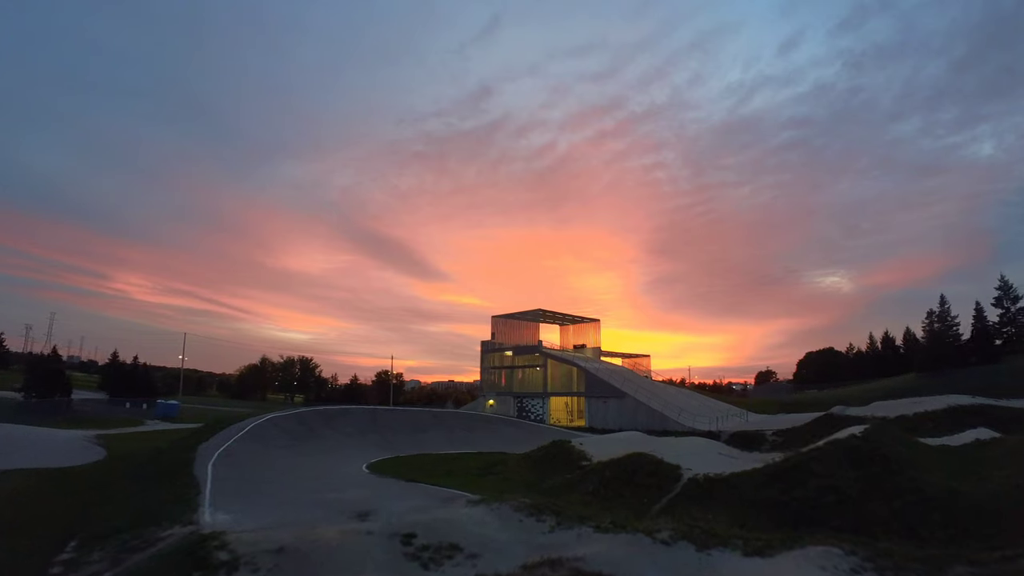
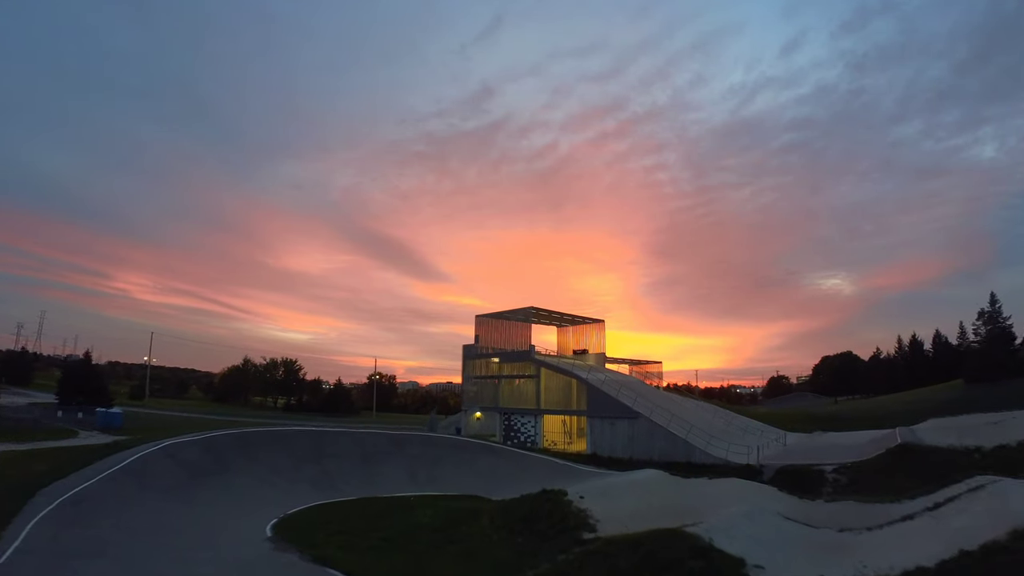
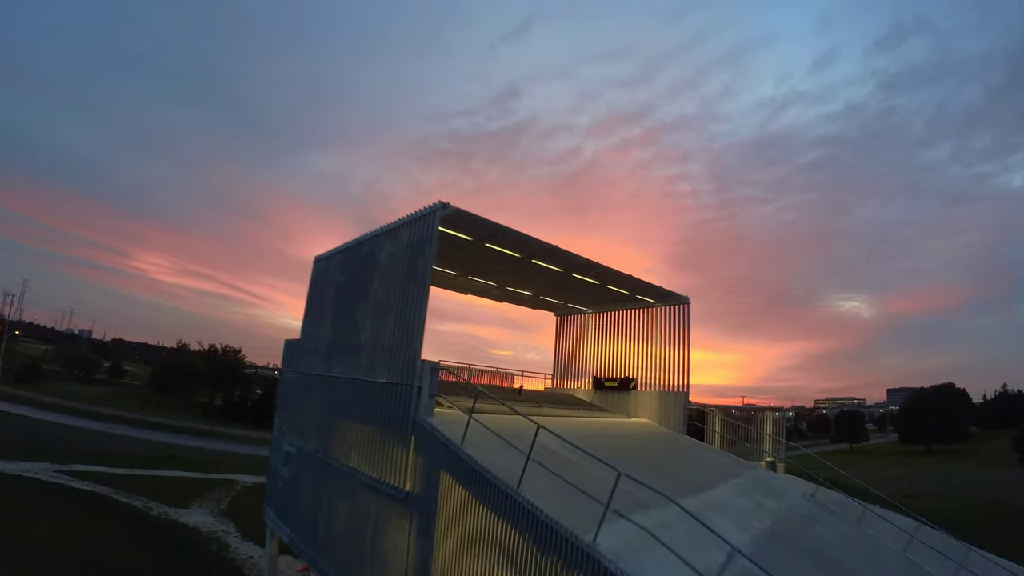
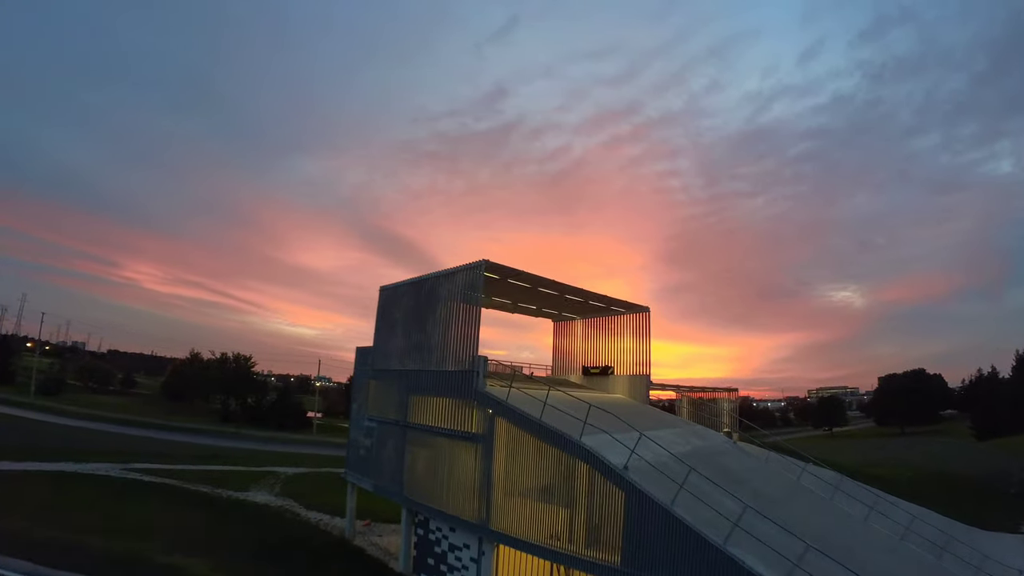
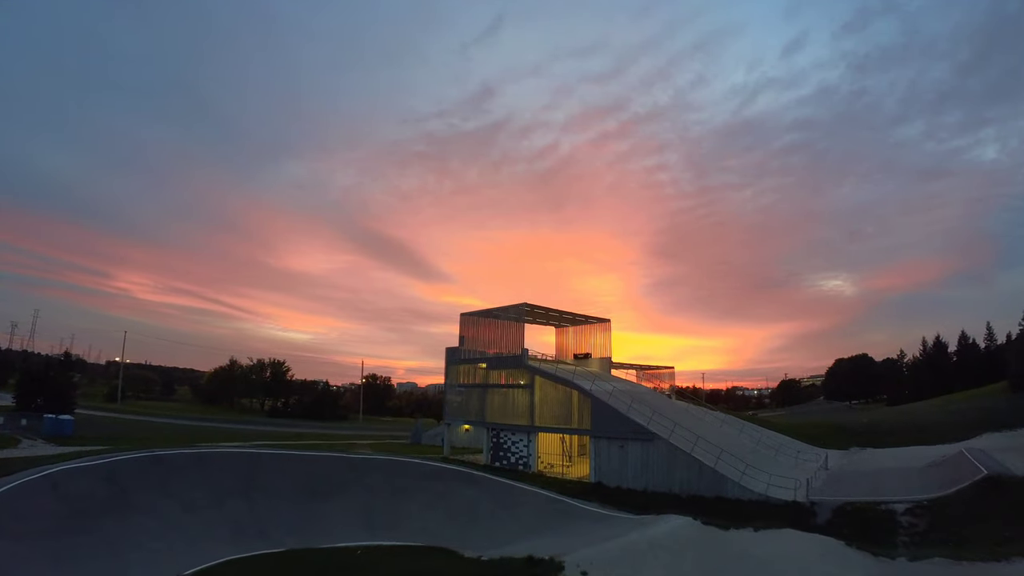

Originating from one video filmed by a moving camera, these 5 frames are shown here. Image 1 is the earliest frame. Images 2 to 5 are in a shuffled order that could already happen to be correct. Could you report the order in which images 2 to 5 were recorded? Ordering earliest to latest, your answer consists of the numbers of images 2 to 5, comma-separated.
2, 5, 4, 3
